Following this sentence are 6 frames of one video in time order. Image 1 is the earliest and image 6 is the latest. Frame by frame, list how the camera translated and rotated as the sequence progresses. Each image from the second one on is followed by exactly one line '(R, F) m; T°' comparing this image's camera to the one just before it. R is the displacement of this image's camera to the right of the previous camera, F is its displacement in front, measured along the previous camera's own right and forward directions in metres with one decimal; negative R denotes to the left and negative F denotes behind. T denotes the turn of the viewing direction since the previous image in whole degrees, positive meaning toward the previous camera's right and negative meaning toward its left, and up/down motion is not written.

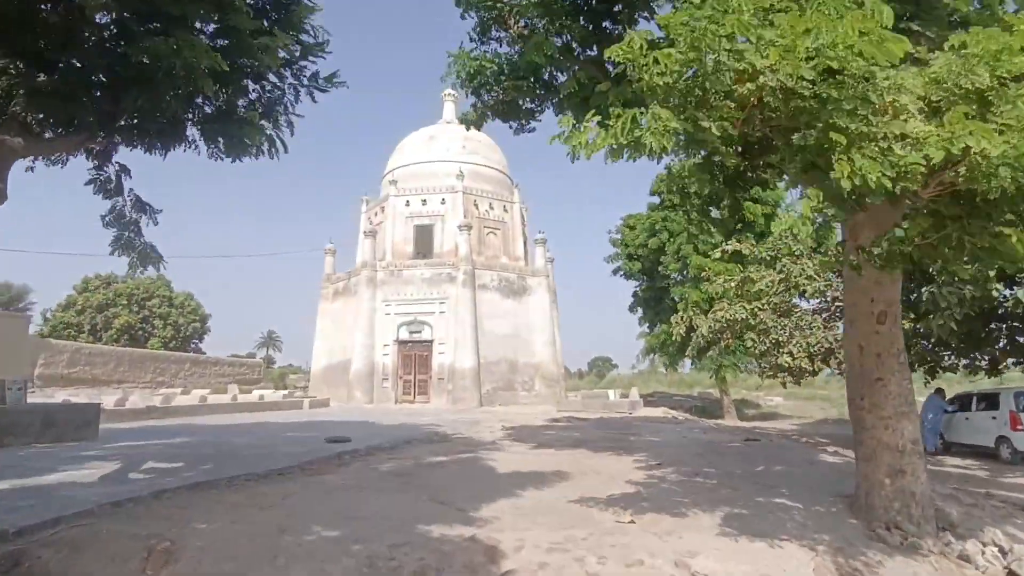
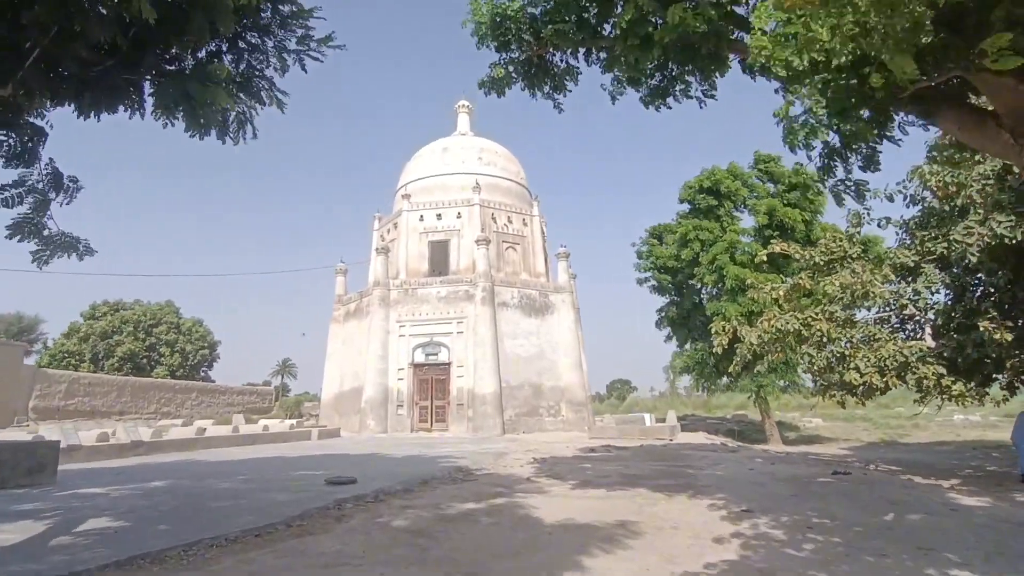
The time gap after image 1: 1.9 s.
(-0.3, +1.7) m; -1°
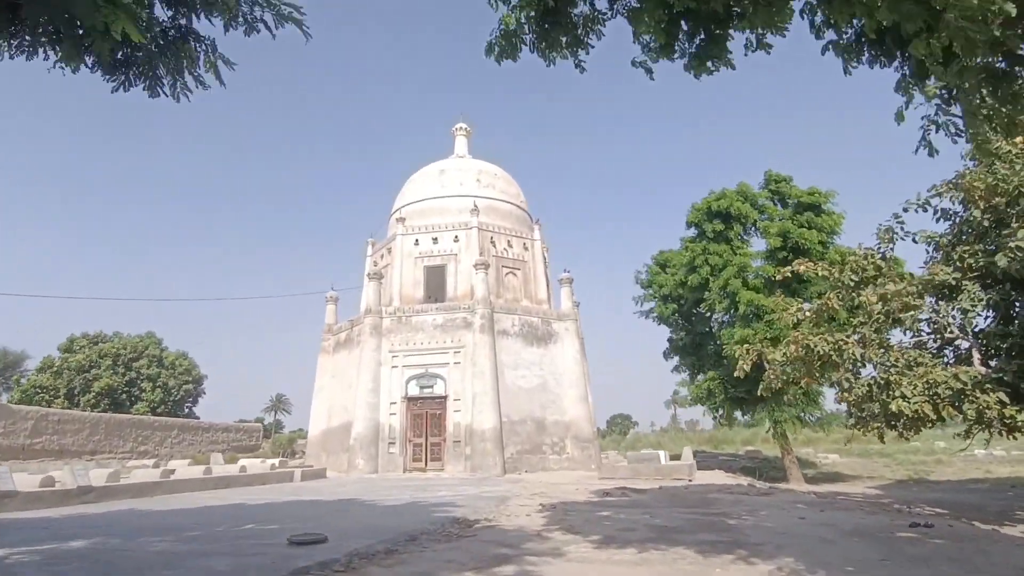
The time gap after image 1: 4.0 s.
(-0.1, +1.5) m; 0°
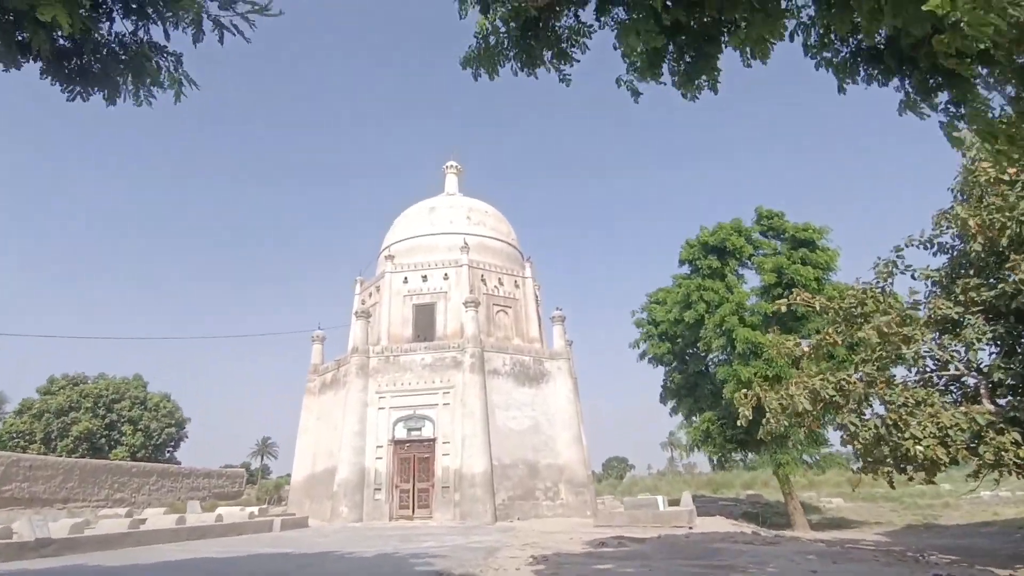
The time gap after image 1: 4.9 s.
(+0.1, +0.5) m; +1°
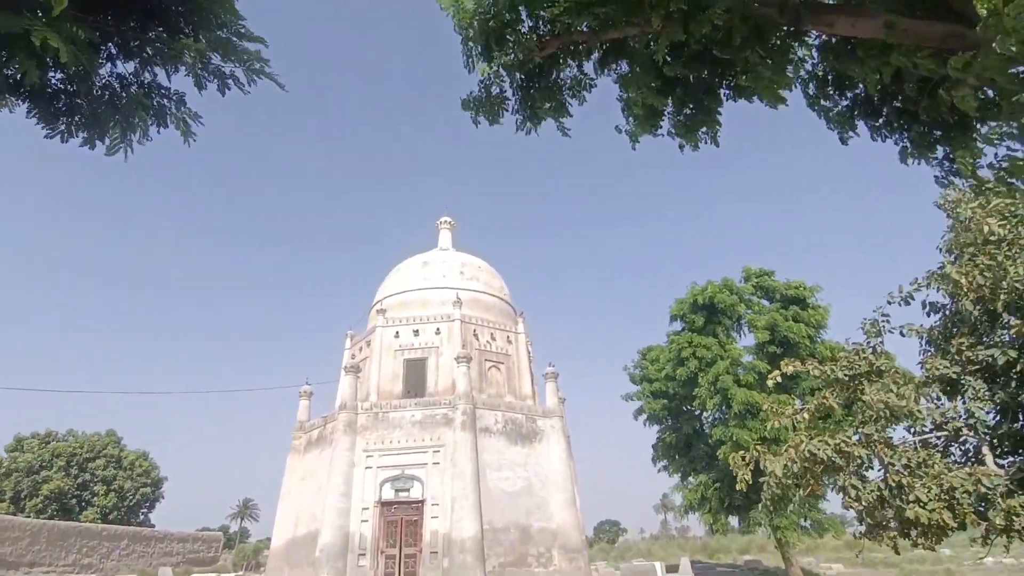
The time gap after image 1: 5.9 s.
(-0.1, +0.3) m; +1°
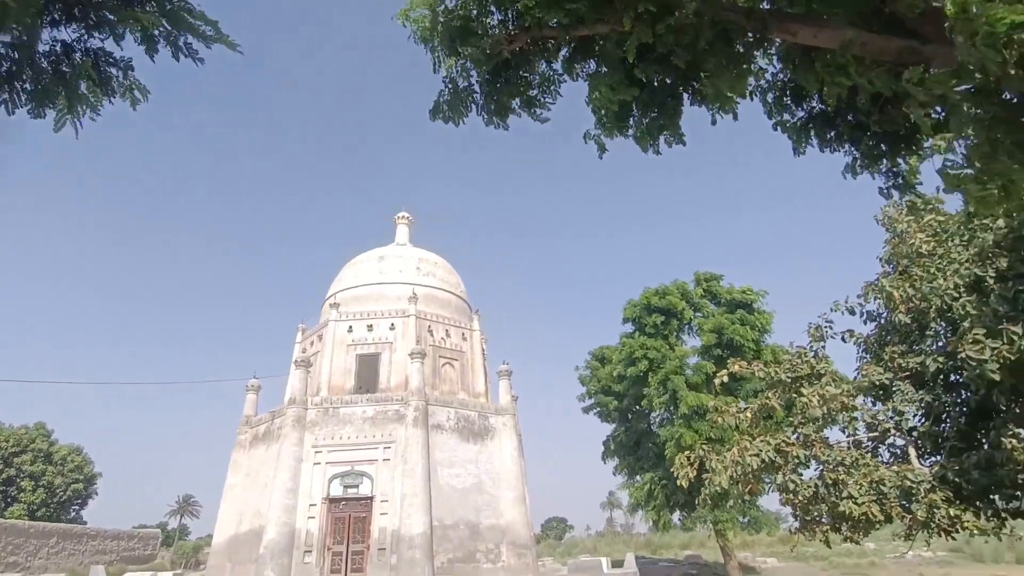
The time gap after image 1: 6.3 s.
(-0.1, 0.0) m; +4°
